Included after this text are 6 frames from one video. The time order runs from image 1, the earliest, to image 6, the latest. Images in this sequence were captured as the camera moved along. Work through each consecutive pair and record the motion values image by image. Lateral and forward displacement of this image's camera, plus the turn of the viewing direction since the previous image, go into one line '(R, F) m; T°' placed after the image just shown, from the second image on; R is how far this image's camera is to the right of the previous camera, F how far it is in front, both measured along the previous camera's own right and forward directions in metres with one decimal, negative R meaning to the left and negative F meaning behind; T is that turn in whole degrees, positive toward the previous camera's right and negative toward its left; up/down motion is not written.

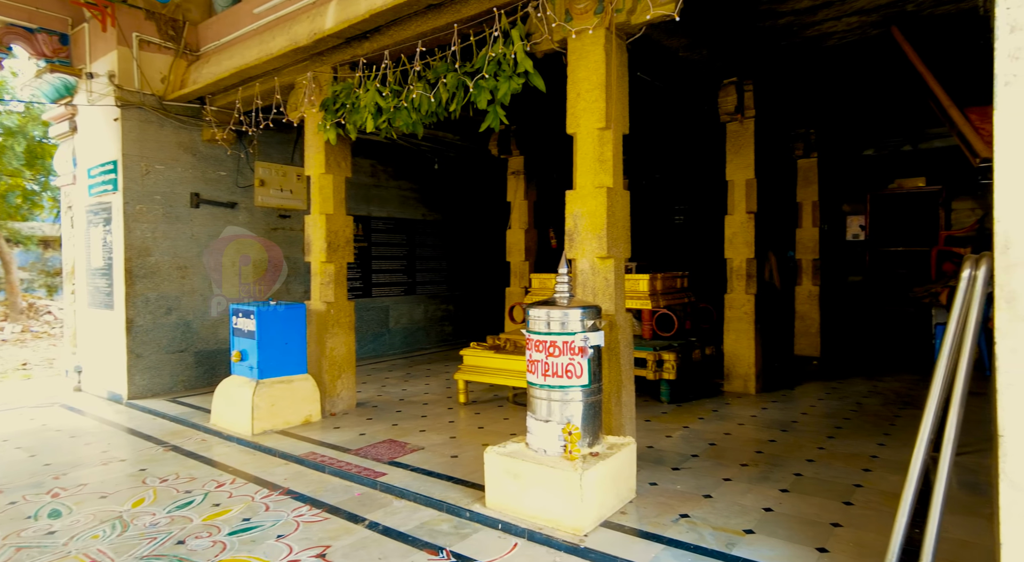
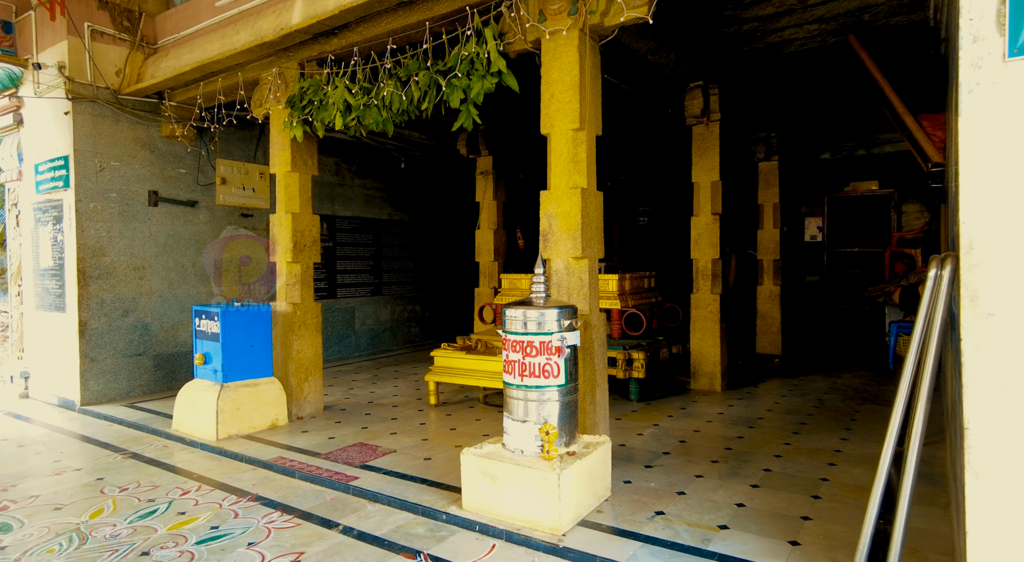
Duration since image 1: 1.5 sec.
(-0.1, 0.0) m; +3°
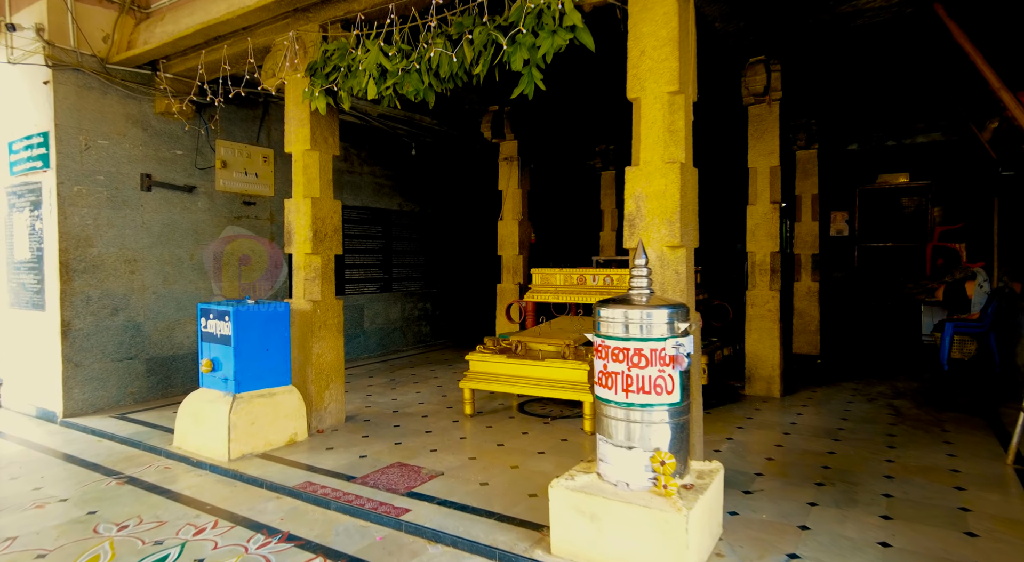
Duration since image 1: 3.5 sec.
(-0.5, +0.6) m; +2°
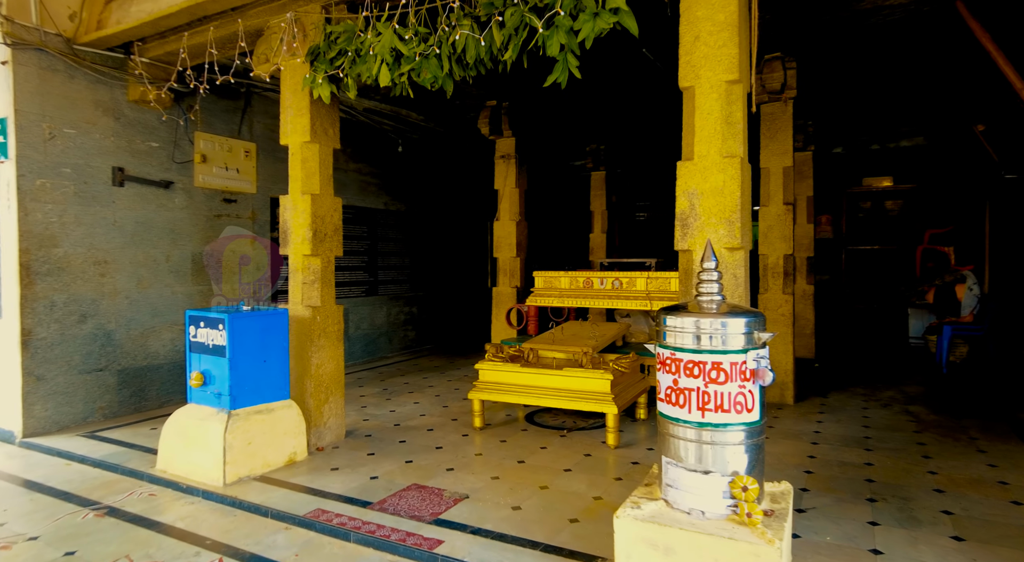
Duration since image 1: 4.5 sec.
(-0.4, +0.3) m; +3°
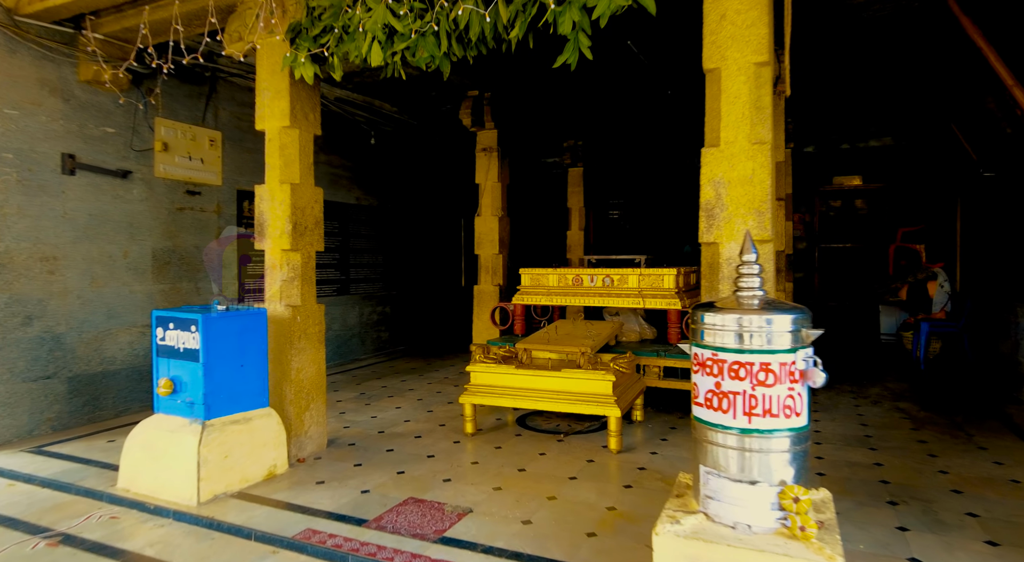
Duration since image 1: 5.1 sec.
(-0.3, +0.3) m; +4°
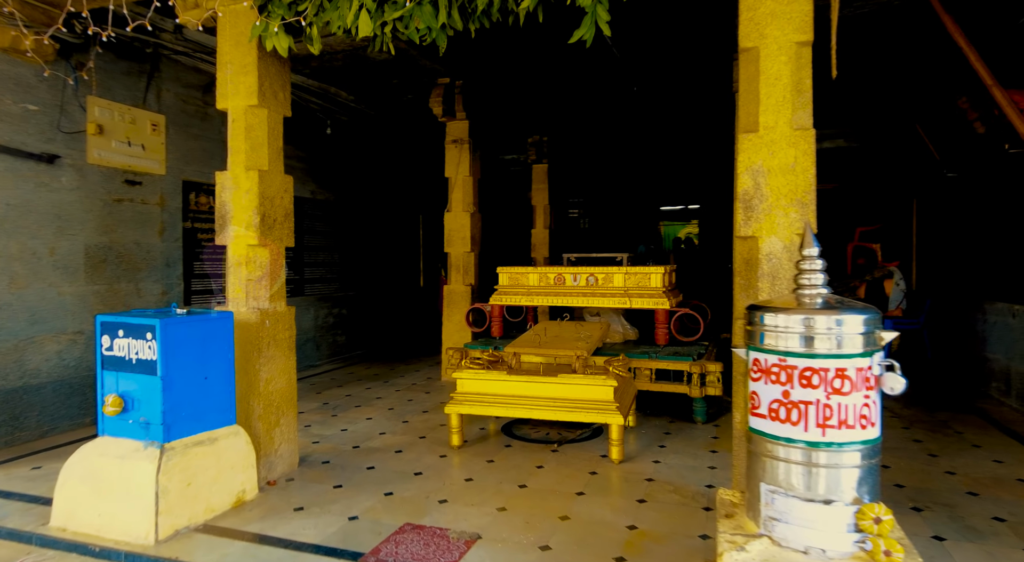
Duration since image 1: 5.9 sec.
(-0.3, +0.3) m; +6°
